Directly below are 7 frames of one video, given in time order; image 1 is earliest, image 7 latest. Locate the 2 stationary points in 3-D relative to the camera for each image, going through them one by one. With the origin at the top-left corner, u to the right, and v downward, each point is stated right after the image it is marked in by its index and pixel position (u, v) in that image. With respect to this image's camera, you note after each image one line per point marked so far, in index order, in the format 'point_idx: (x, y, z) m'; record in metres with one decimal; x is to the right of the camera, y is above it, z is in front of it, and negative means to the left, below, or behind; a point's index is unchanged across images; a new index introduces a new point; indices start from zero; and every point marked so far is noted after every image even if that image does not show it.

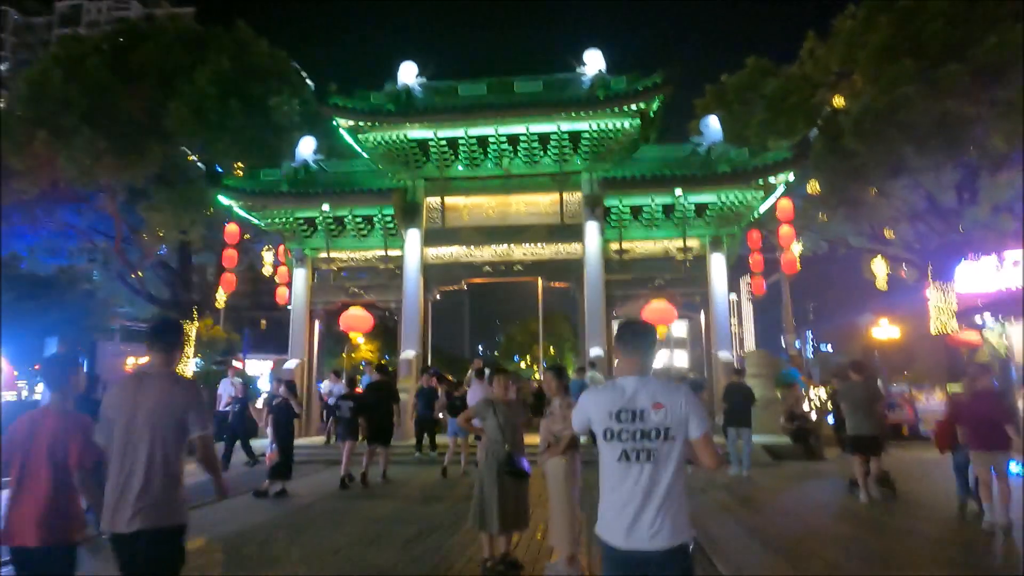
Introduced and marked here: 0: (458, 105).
0: (-1.2, +4.1, +15.0) m
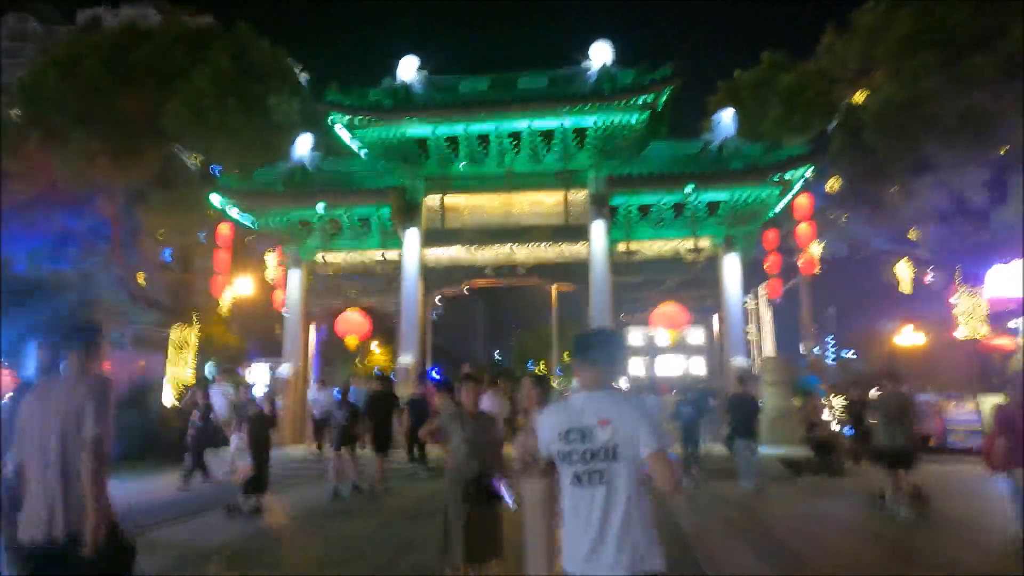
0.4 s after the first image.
0: (-1.2, +4.0, +14.4) m
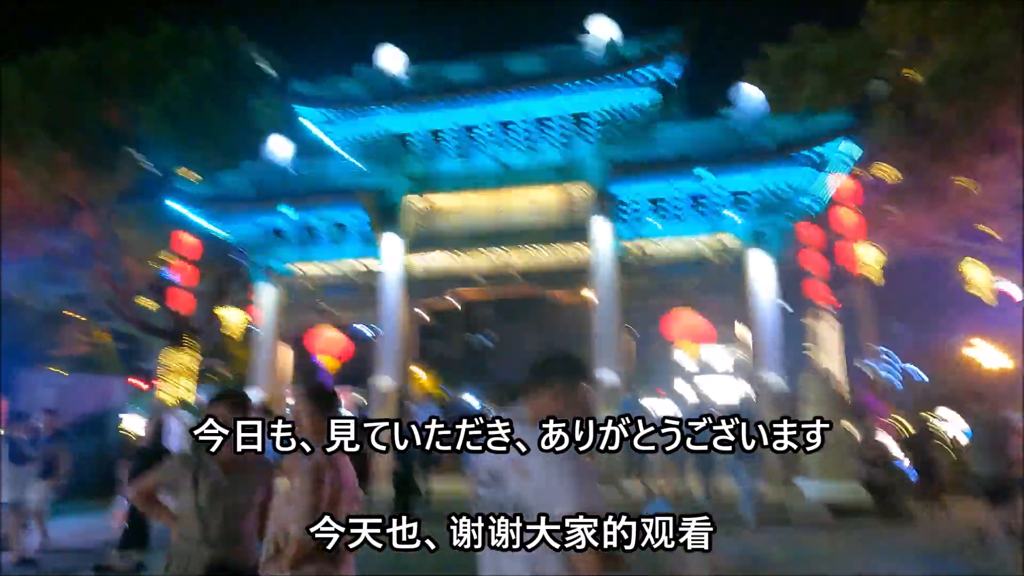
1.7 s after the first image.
0: (-1.4, +3.9, +12.7) m
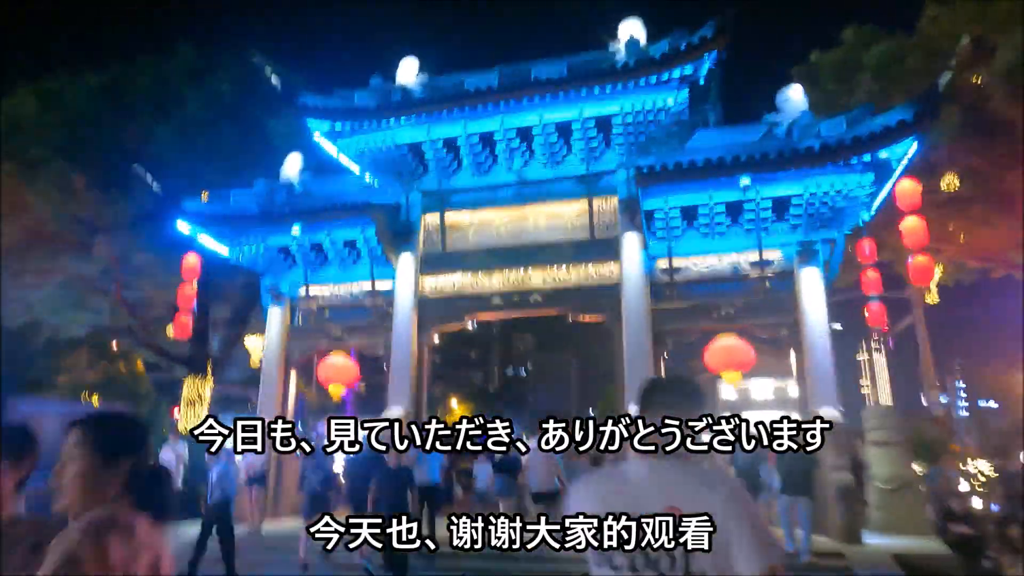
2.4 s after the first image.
0: (-1.1, +3.4, +11.8) m
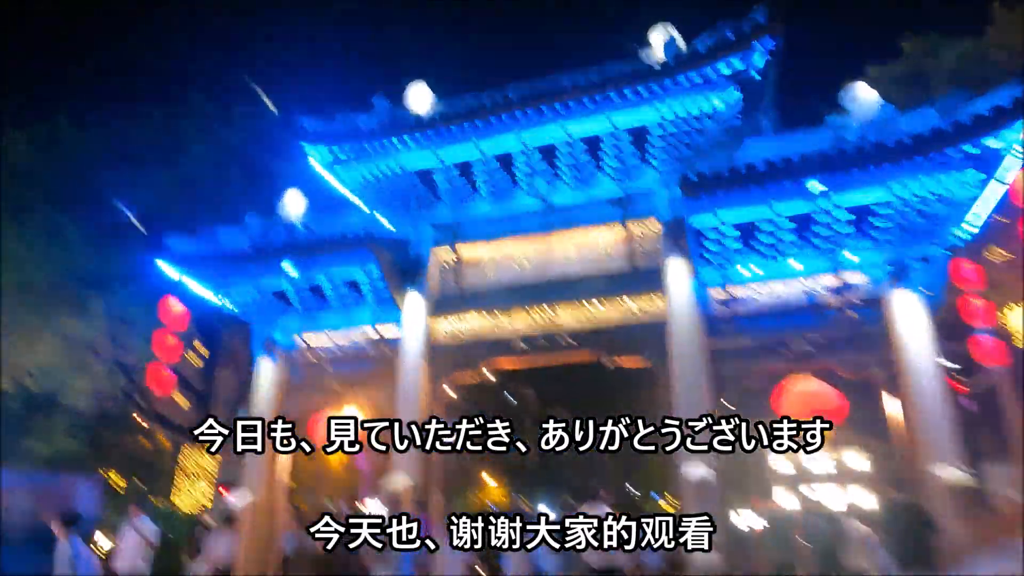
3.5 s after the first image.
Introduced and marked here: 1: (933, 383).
0: (-0.7, +2.8, +10.4) m
1: (+5.1, -1.2, +8.1) m
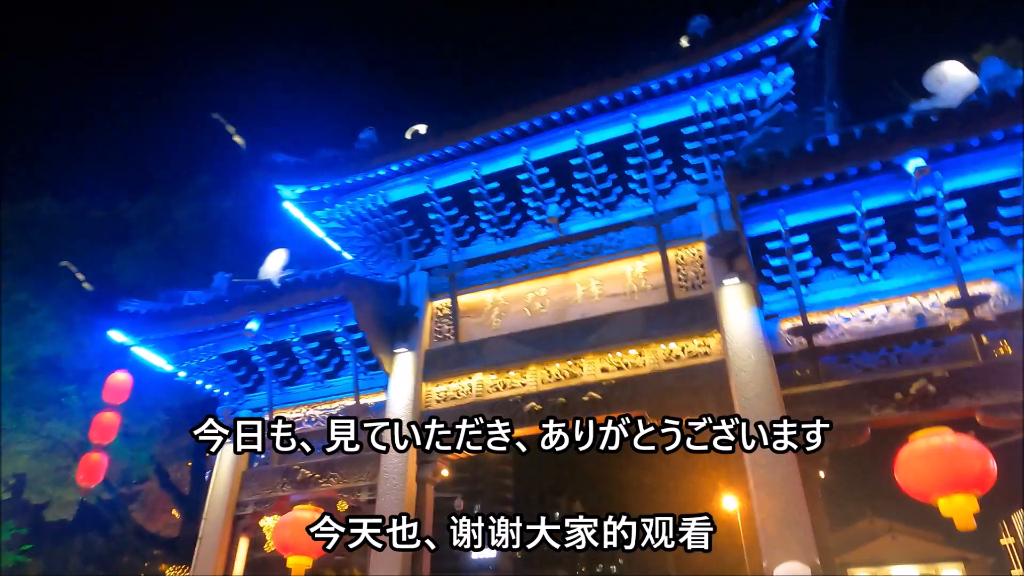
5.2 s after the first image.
0: (-0.7, +2.1, +8.8) m
1: (+5.1, -1.1, +5.4) m
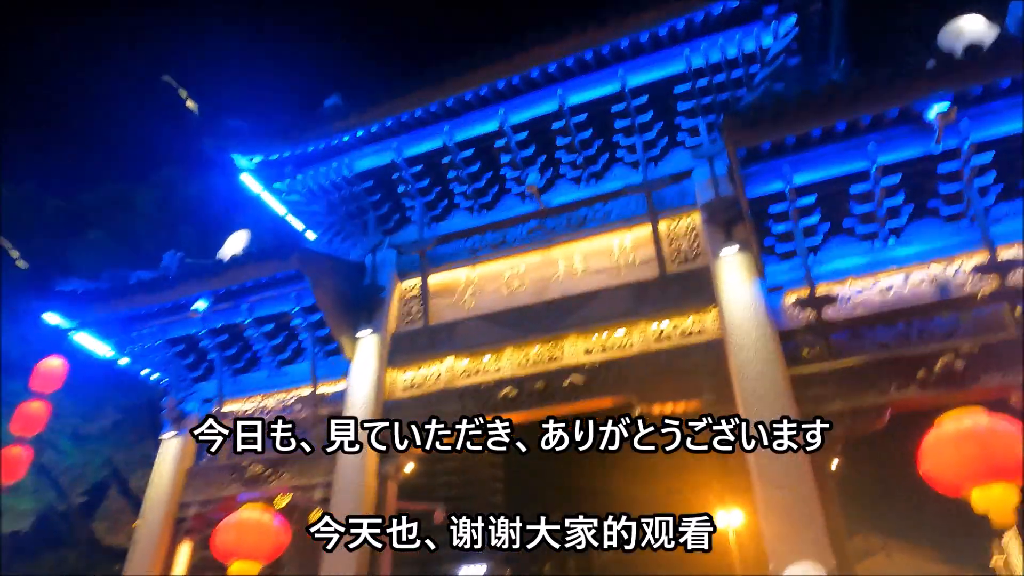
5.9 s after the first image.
0: (-1.0, +2.4, +8.0) m
1: (+4.8, -0.8, +4.6) m
